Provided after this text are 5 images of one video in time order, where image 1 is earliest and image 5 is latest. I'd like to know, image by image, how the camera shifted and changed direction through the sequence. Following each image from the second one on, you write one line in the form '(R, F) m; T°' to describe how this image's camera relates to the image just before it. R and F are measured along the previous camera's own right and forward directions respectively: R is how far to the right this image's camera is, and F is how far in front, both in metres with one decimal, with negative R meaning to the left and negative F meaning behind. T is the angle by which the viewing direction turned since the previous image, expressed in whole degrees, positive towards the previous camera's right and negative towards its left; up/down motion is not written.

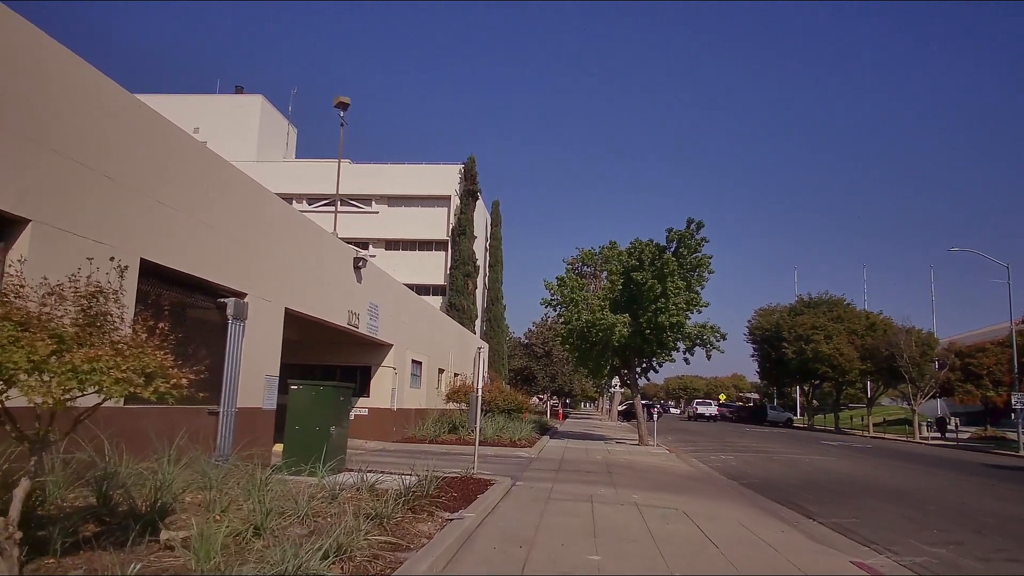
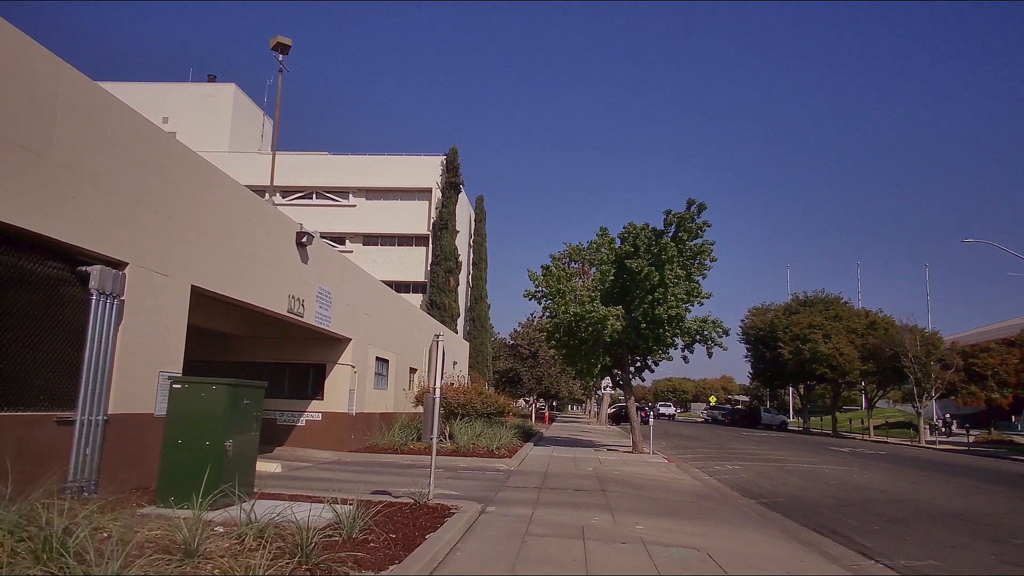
(+0.3, +3.0) m; +1°
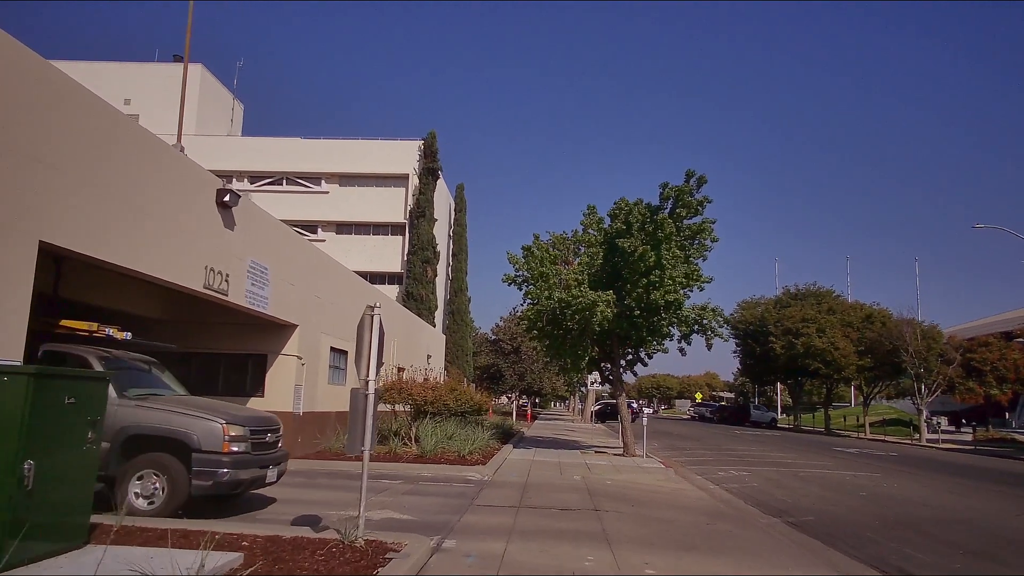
(+0.2, +2.9) m; +1°
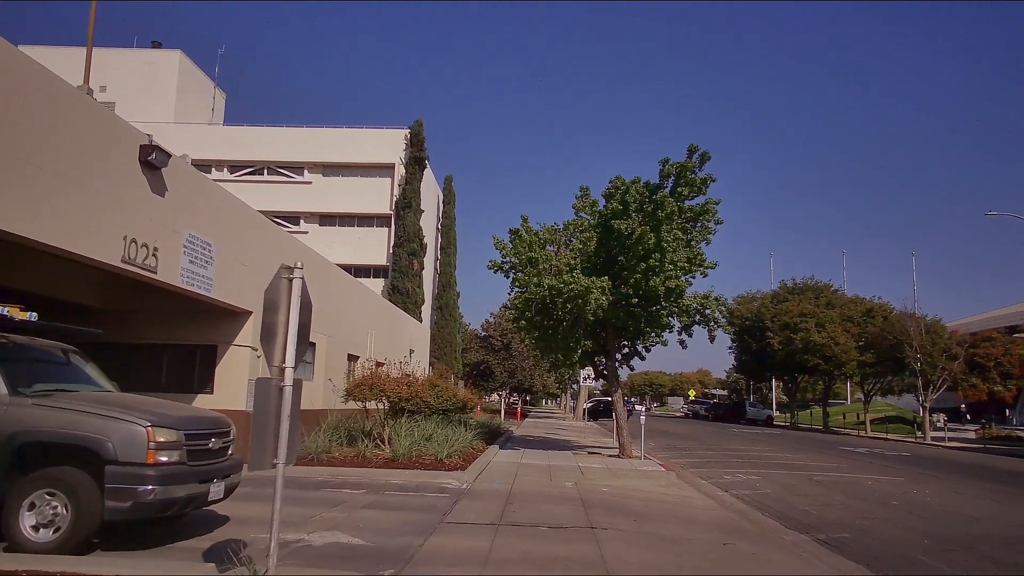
(+0.2, +1.9) m; +1°
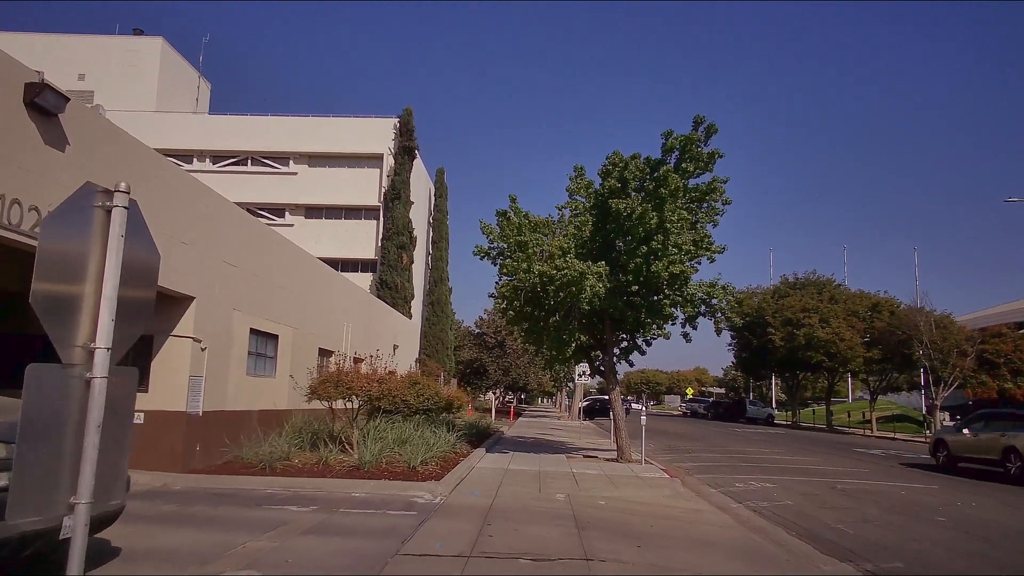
(+0.2, +2.0) m; 0°
